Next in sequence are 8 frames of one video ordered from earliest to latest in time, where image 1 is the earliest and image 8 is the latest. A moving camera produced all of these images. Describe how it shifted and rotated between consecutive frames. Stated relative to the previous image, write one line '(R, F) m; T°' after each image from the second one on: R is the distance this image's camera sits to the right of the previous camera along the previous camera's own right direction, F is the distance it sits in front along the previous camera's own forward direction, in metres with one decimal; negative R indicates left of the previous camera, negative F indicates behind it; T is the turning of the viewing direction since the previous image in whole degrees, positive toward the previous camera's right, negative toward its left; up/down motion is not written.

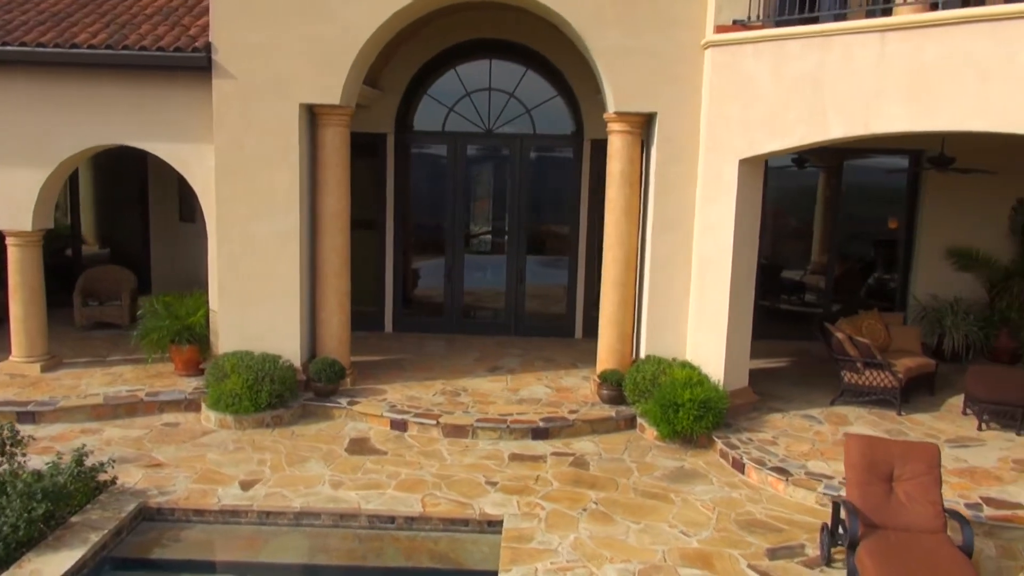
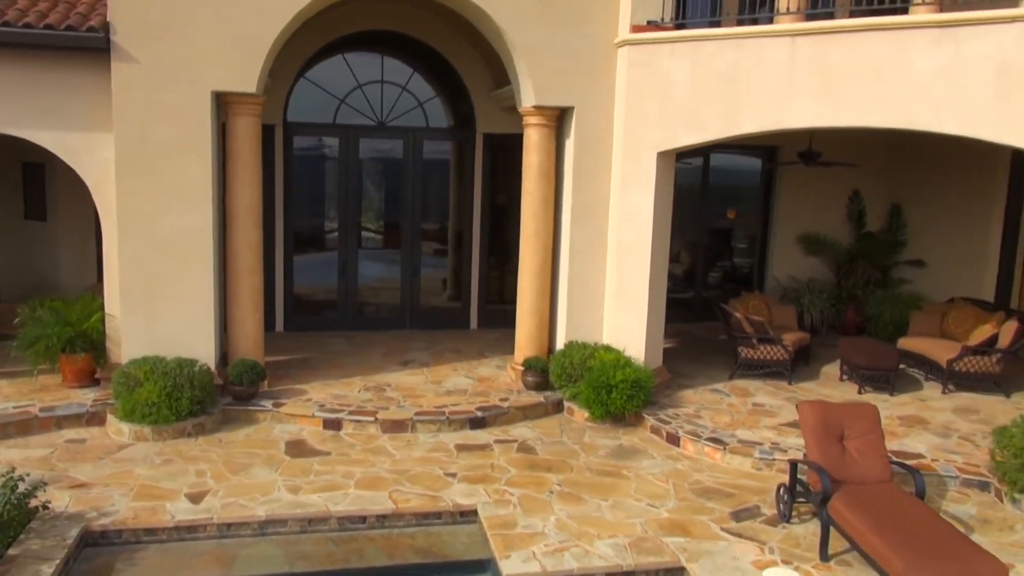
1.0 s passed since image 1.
(-1.3, 0.0) m; +13°
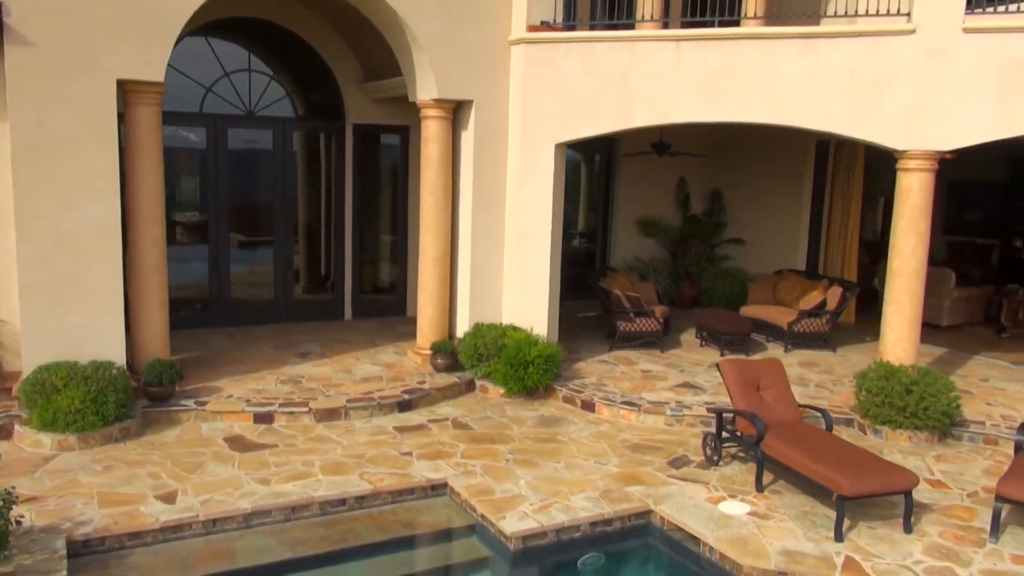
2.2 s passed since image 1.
(-1.7, -0.3) m; +15°
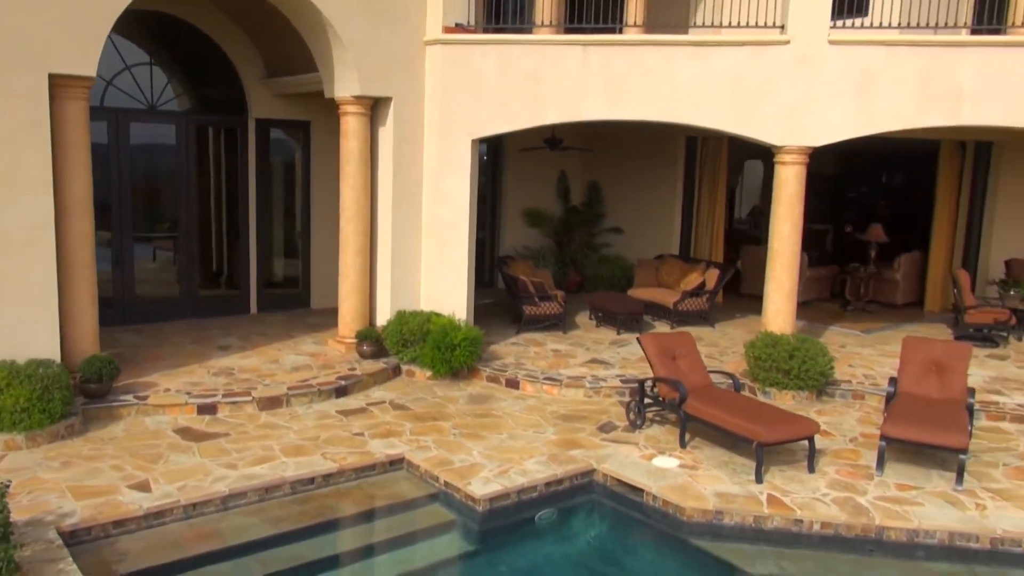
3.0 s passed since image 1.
(-1.0, -0.6) m; +10°
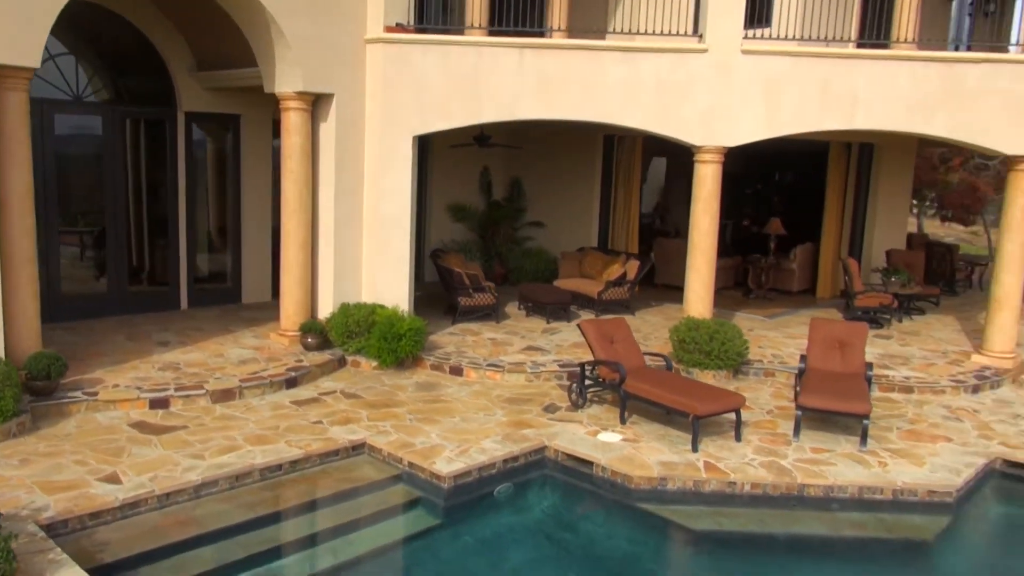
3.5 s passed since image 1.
(-0.6, -0.5) m; +7°
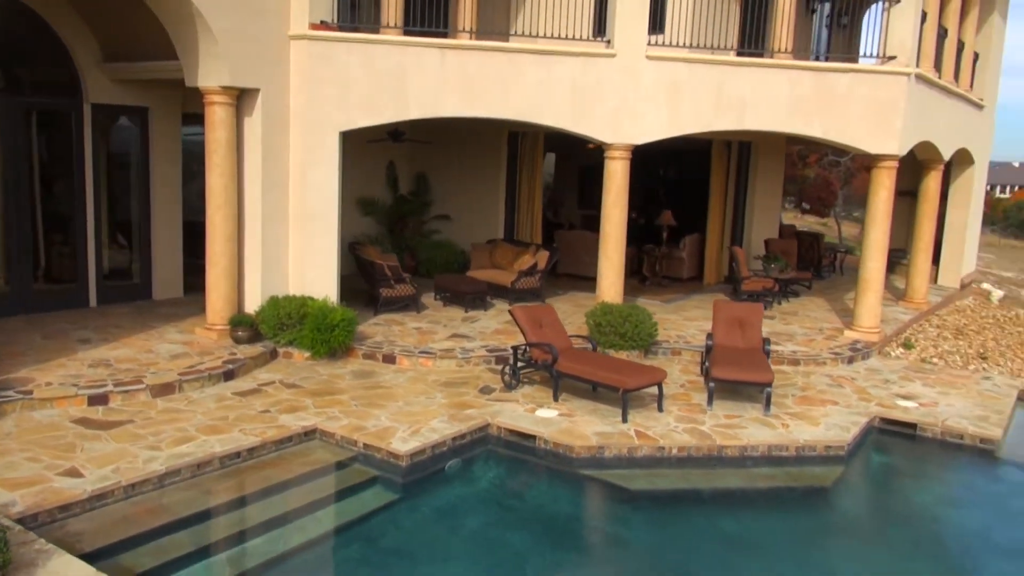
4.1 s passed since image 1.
(-0.8, -0.5) m; +9°
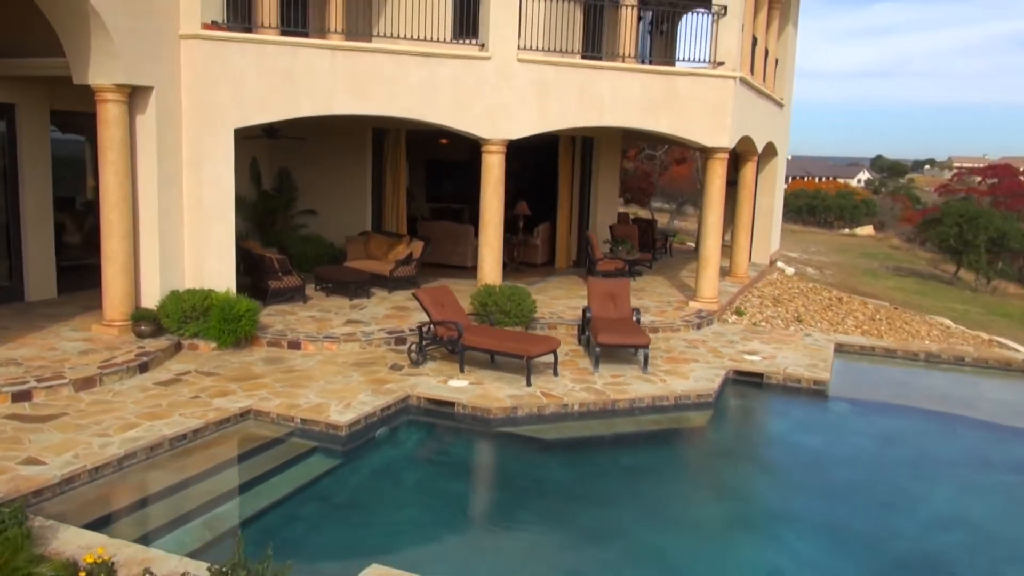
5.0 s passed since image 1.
(-1.2, -0.9) m; +12°
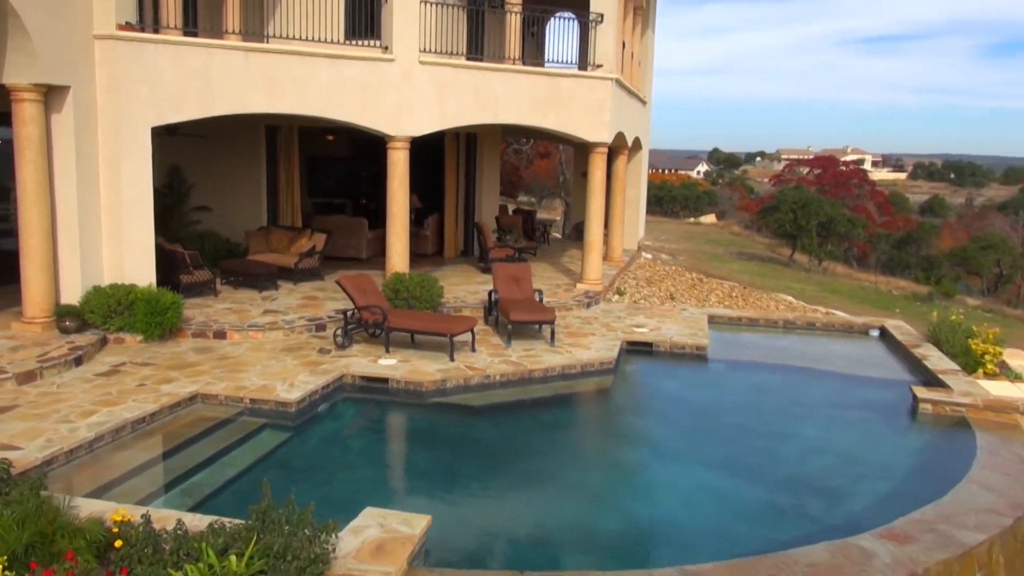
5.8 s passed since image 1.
(-0.9, -1.0) m; +10°
